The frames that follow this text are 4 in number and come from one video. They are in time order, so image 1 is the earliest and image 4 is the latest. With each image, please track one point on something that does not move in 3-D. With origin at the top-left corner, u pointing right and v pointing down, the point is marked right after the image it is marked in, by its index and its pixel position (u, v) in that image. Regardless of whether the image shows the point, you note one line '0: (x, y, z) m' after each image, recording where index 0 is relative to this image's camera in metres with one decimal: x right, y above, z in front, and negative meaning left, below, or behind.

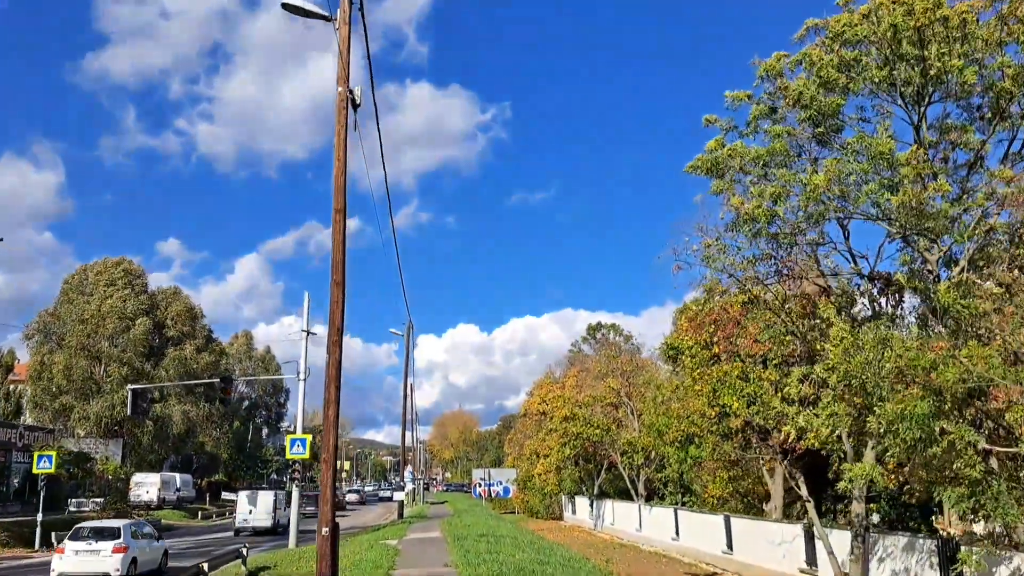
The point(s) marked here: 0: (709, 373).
0: (+4.8, -2.1, +19.3) m
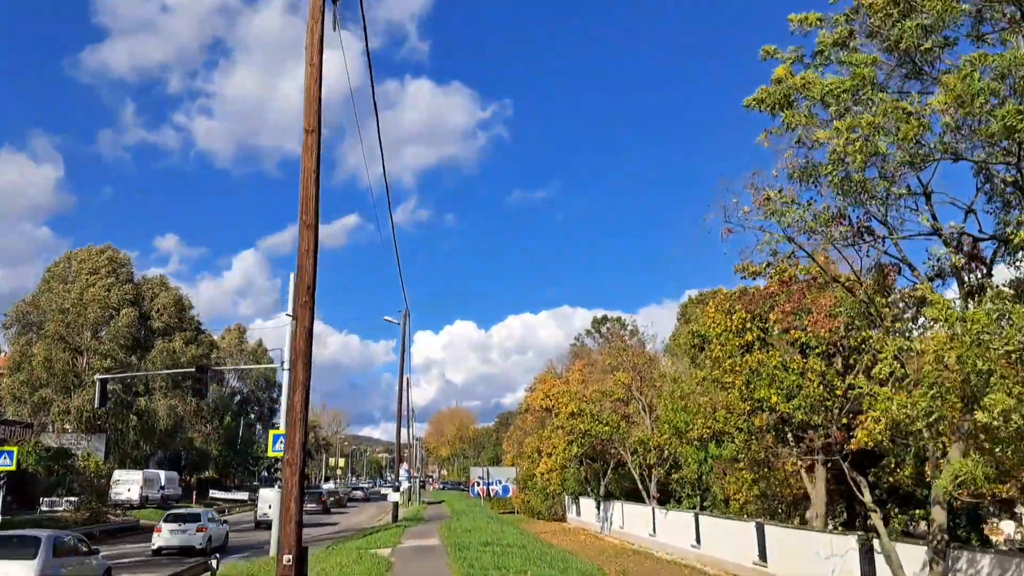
0: (+4.9, -1.6, +17.2) m
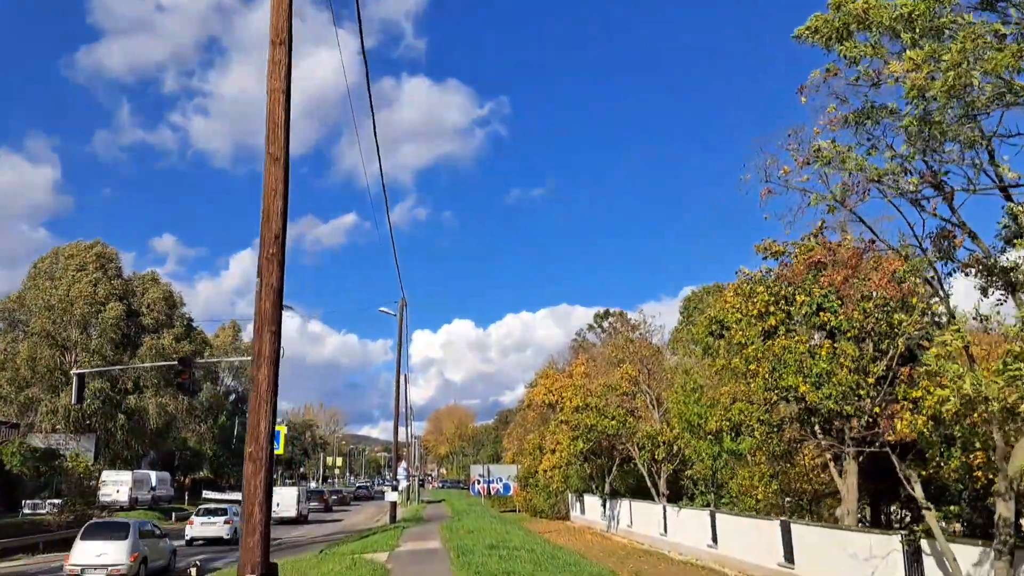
0: (+5.0, -1.3, +15.9) m
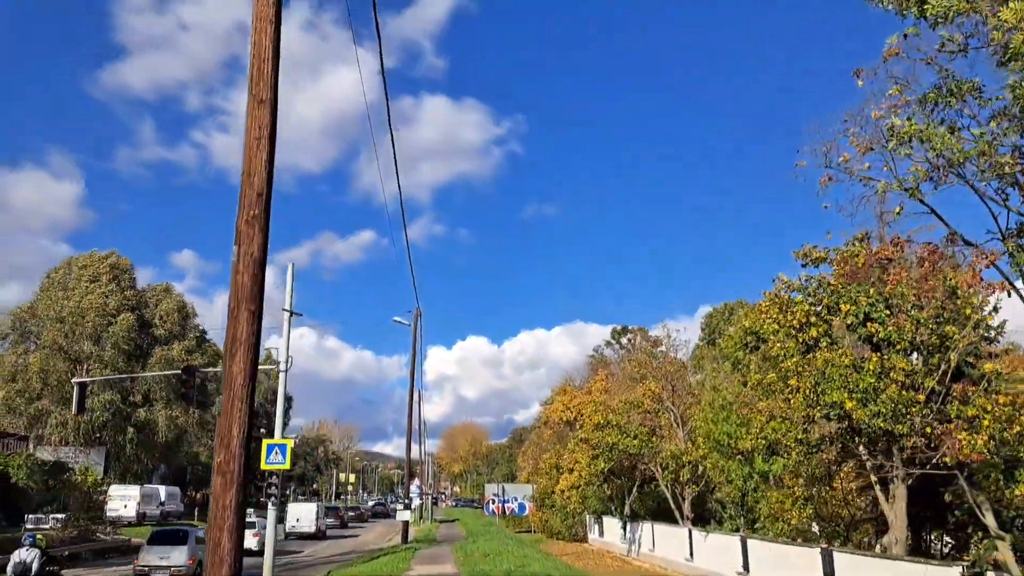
0: (+5.4, -1.4, +14.8) m
